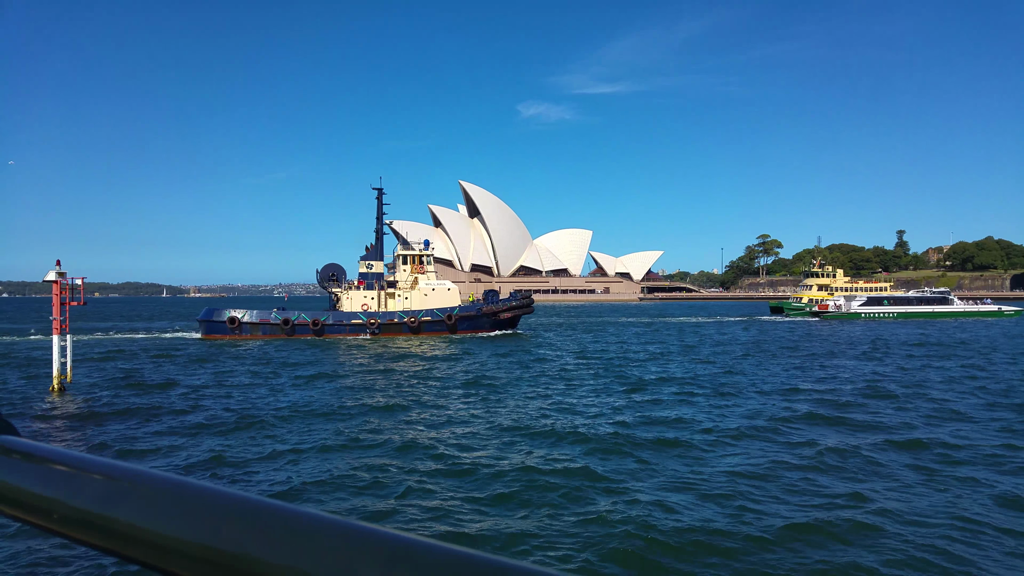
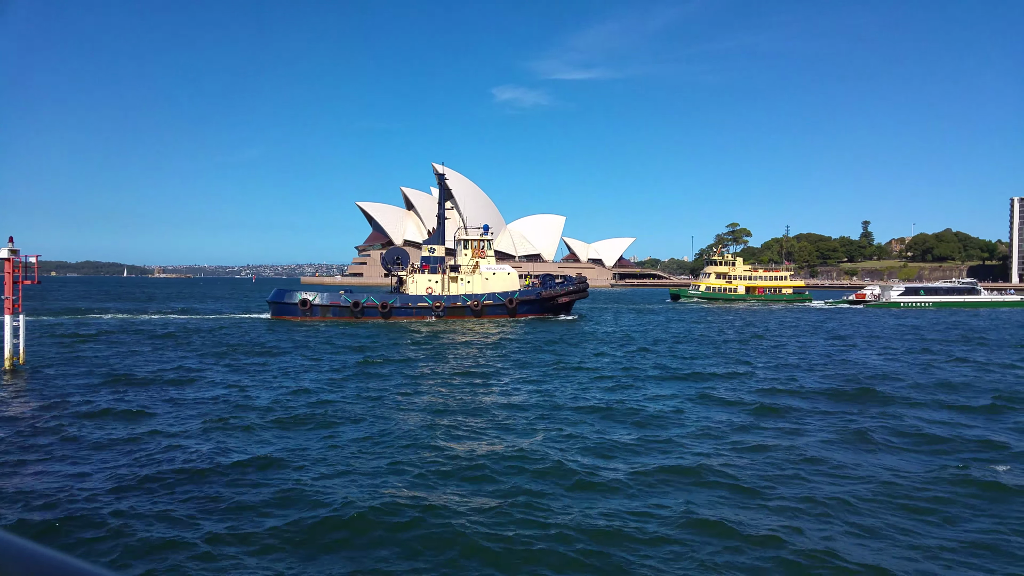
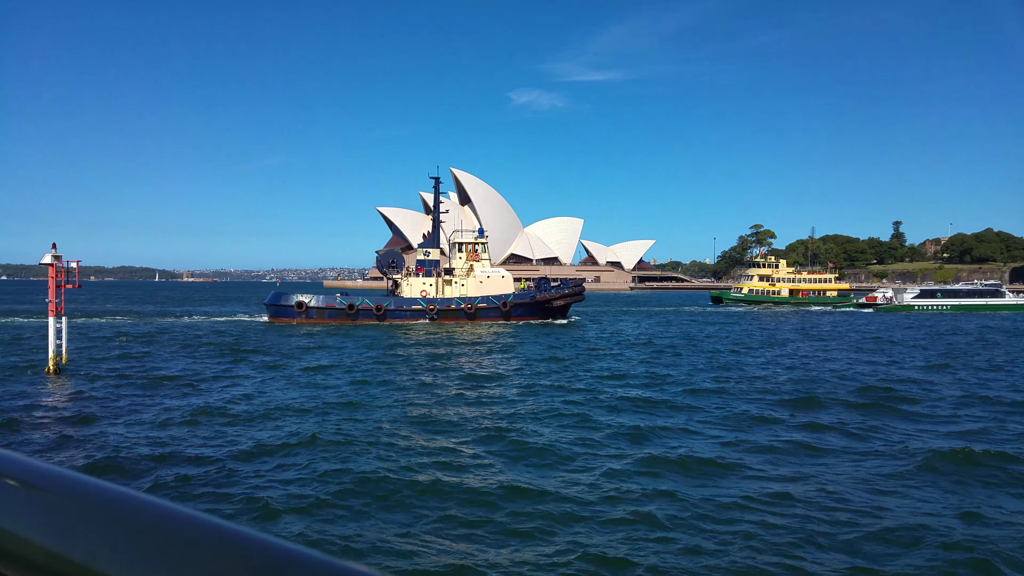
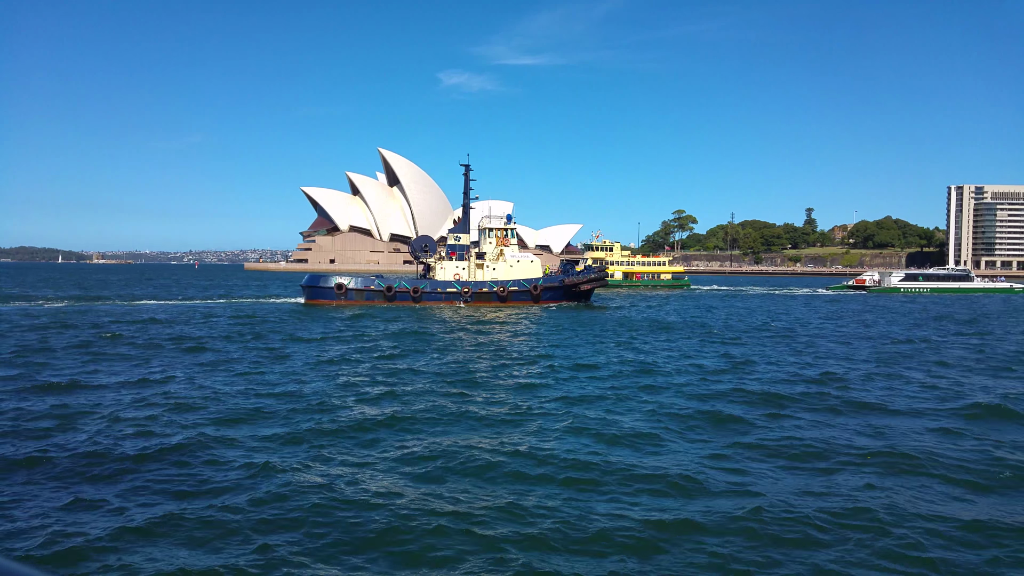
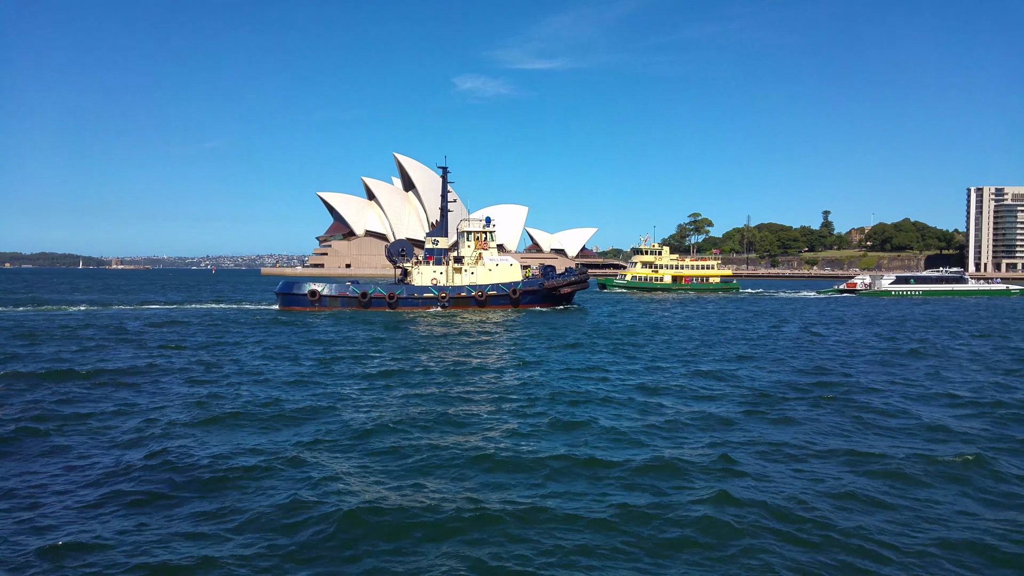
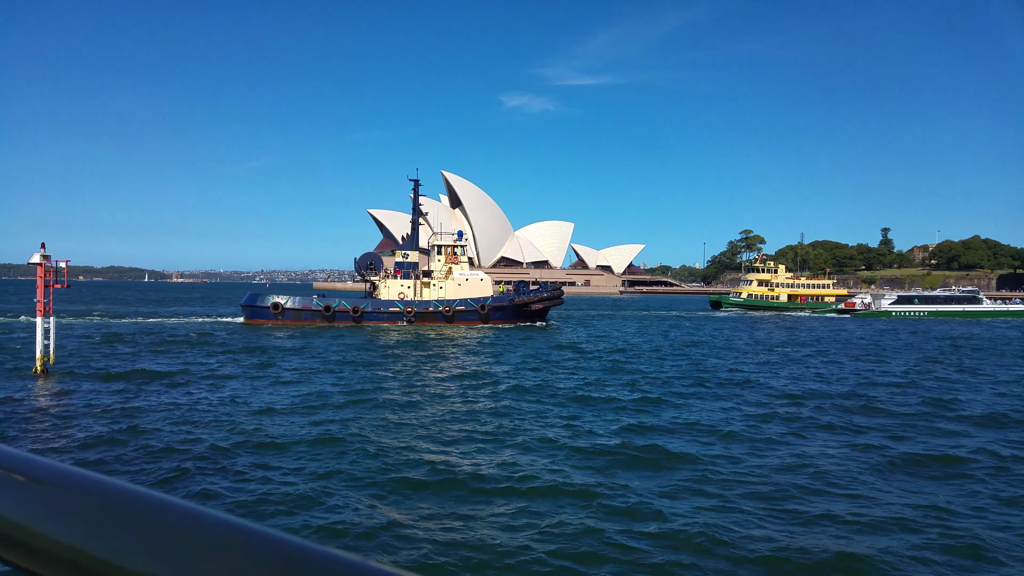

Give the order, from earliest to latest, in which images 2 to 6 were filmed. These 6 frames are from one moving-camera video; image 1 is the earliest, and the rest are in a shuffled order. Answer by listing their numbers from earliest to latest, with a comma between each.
6, 3, 2, 5, 4
